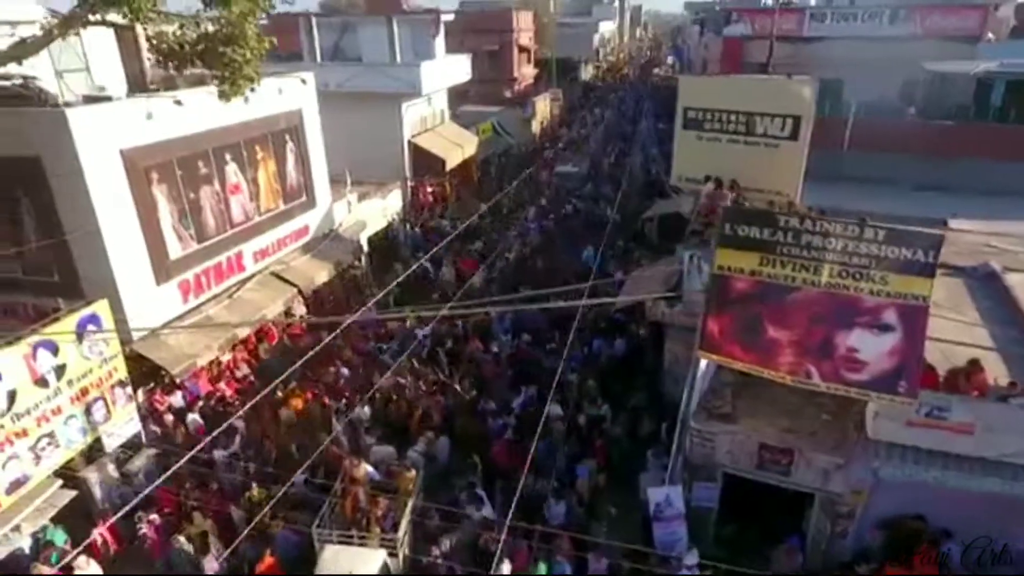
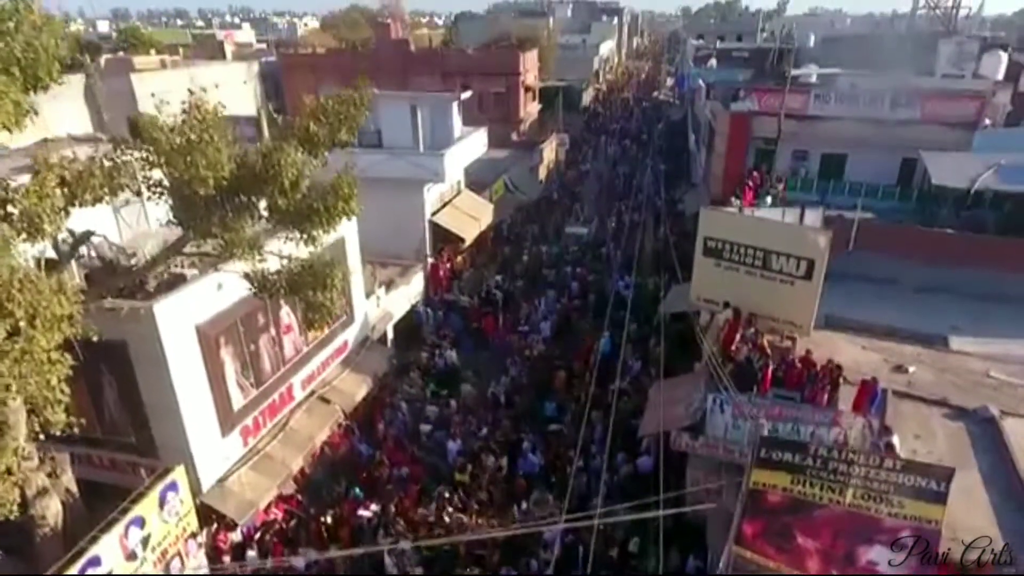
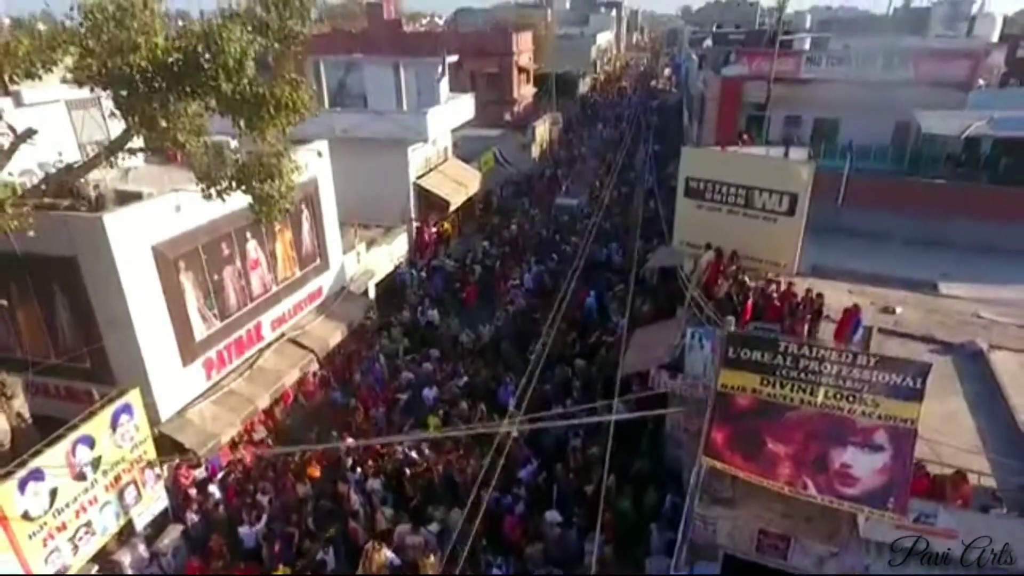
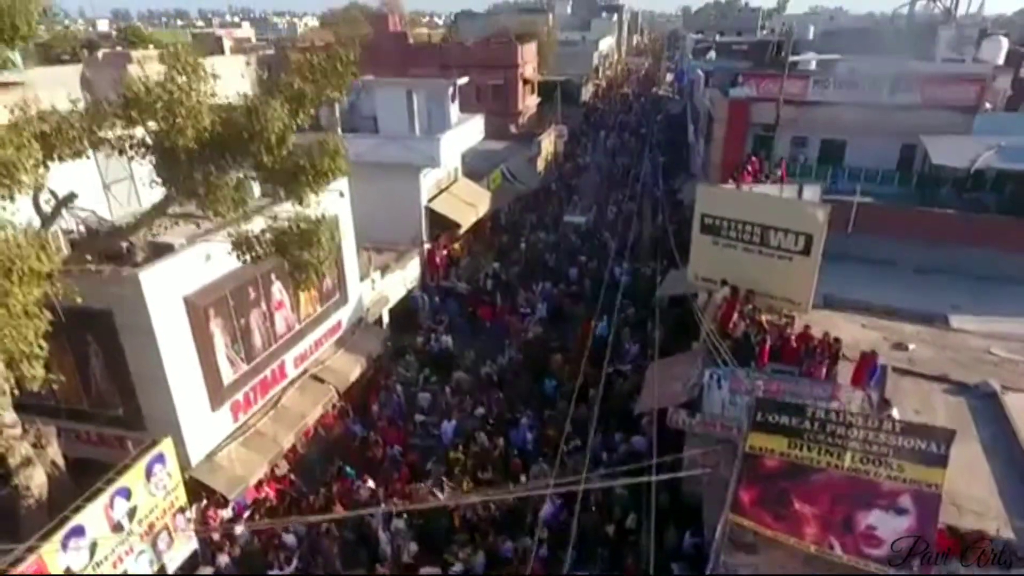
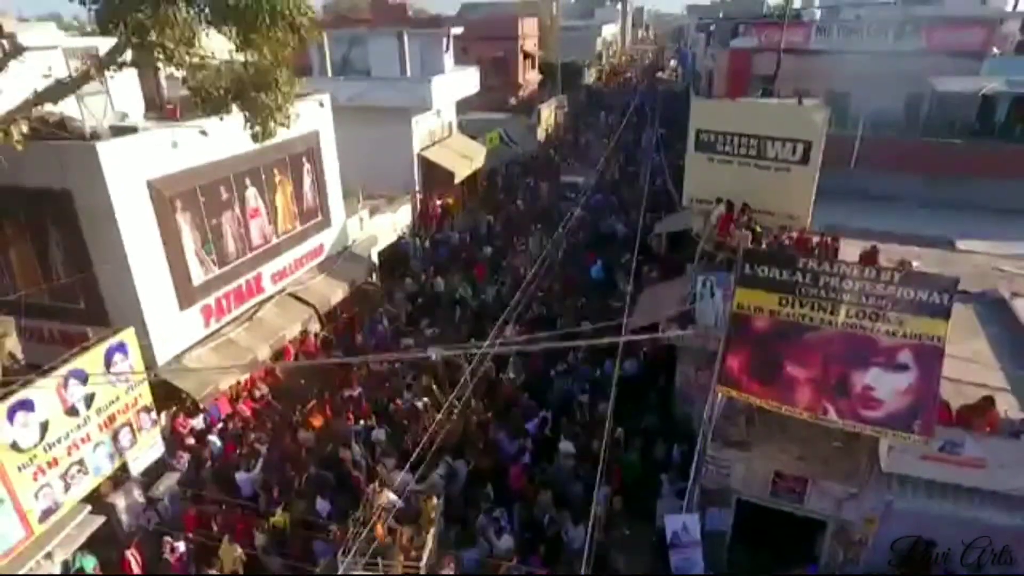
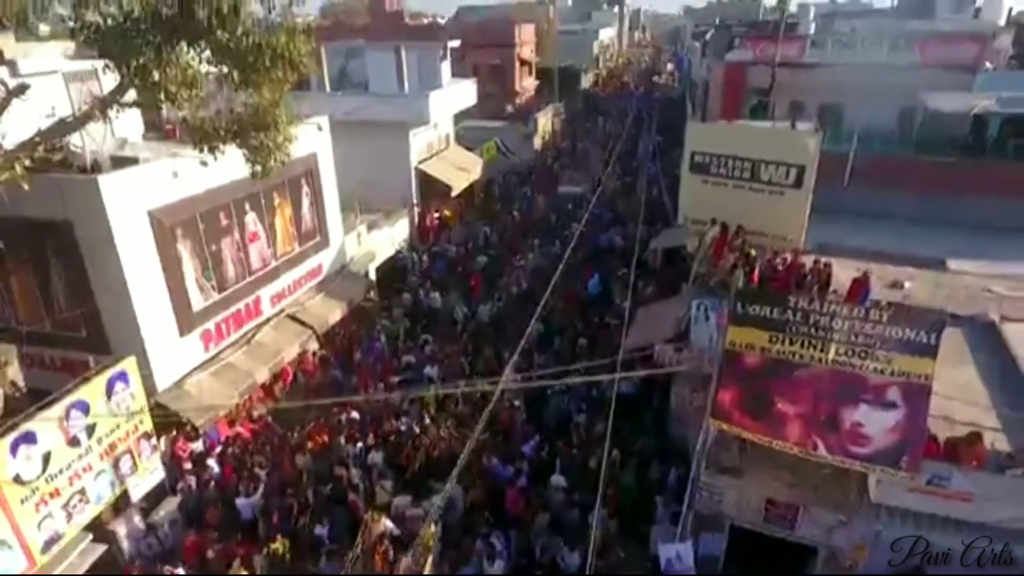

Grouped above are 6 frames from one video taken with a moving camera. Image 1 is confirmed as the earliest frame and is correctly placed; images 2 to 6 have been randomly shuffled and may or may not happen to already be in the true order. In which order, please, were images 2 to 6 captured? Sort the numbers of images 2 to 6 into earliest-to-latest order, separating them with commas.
5, 6, 3, 4, 2
